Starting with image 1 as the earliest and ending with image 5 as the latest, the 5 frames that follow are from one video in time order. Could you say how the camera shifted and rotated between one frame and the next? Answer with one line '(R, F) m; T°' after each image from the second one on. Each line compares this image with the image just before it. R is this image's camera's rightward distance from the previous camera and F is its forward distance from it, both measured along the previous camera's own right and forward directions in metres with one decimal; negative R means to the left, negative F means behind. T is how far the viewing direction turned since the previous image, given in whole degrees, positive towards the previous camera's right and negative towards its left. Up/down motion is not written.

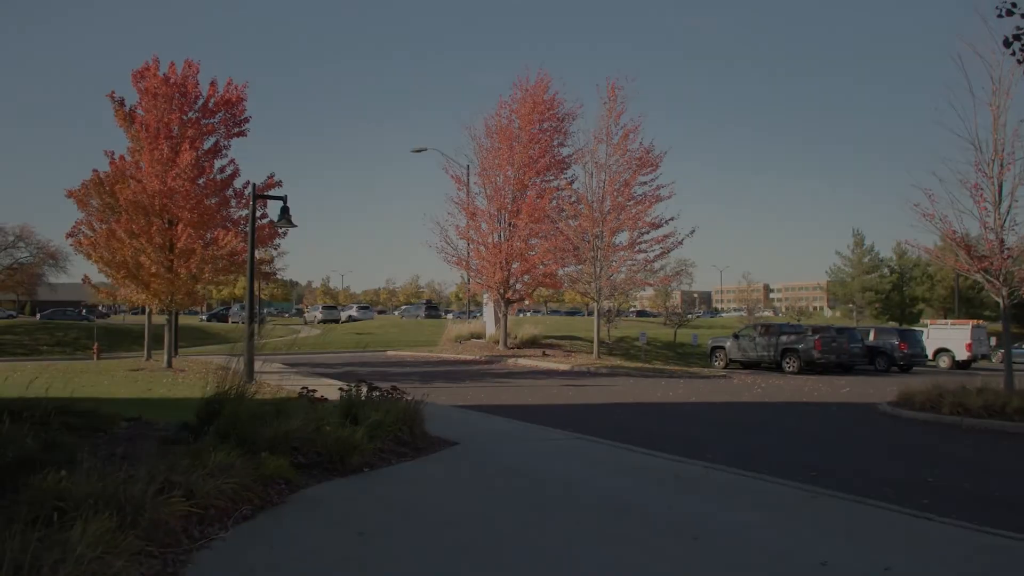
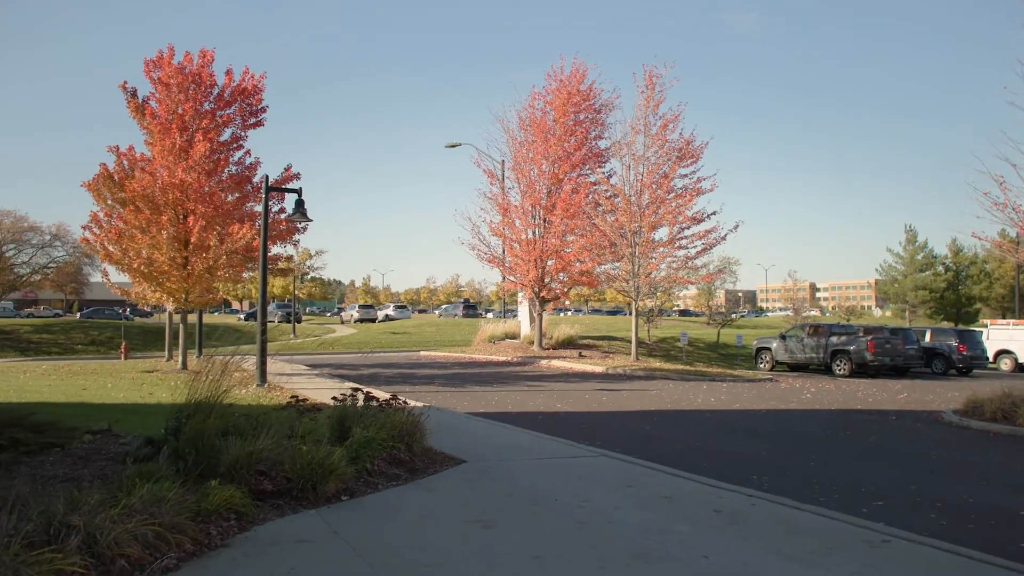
(+0.3, +1.2) m; -3°
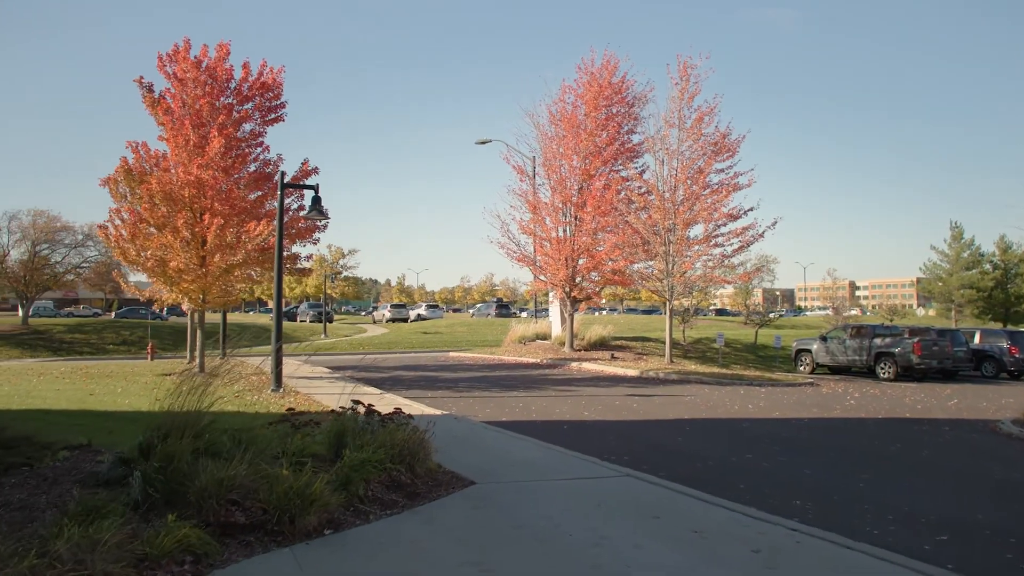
(+0.2, +0.8) m; -3°
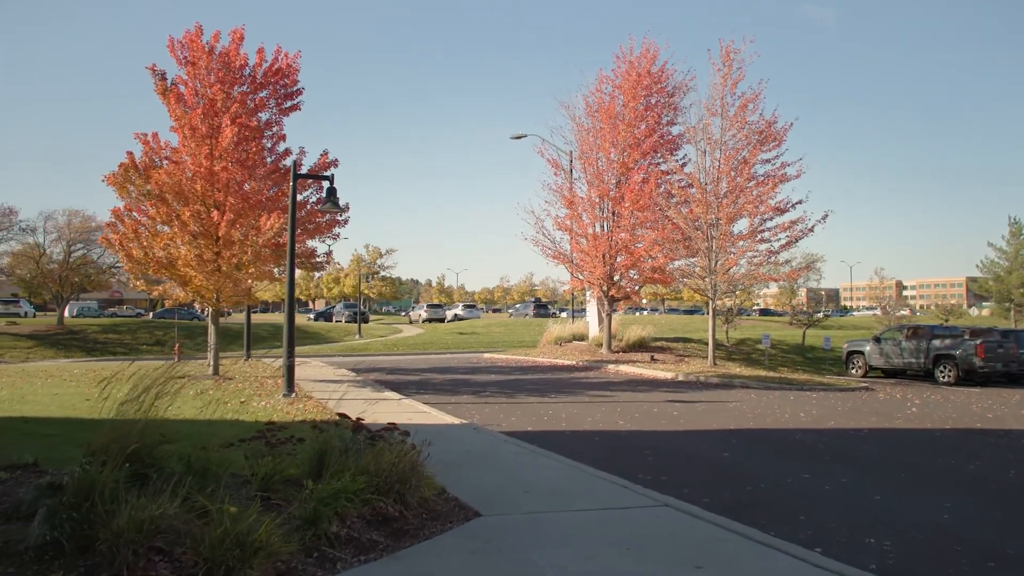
(+0.2, +1.2) m; -3°
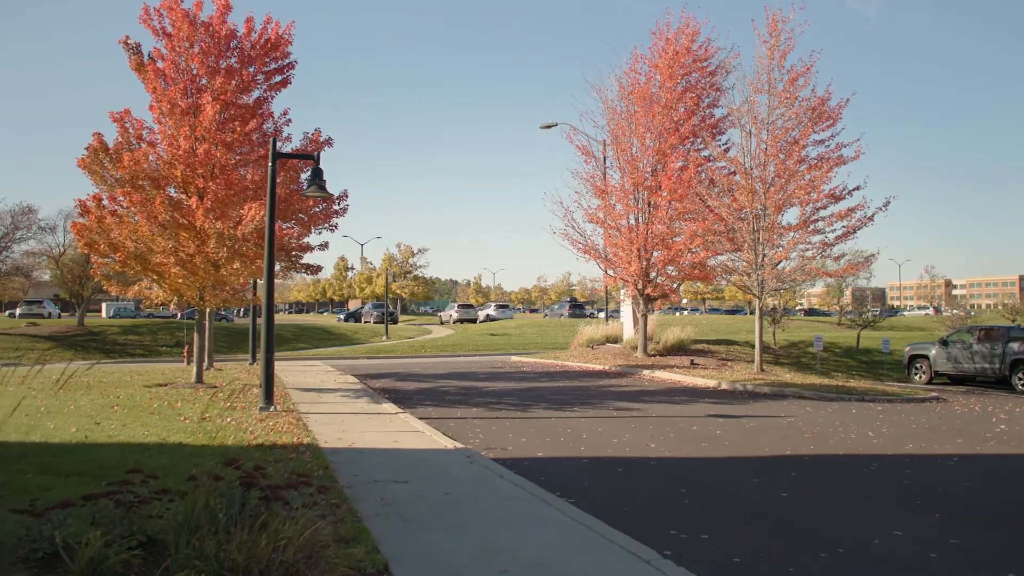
(+0.4, +2.1) m; -3°
